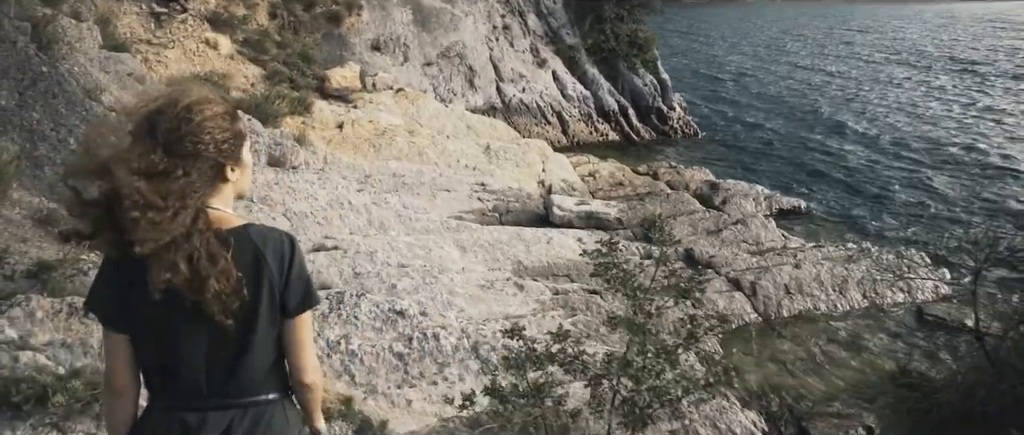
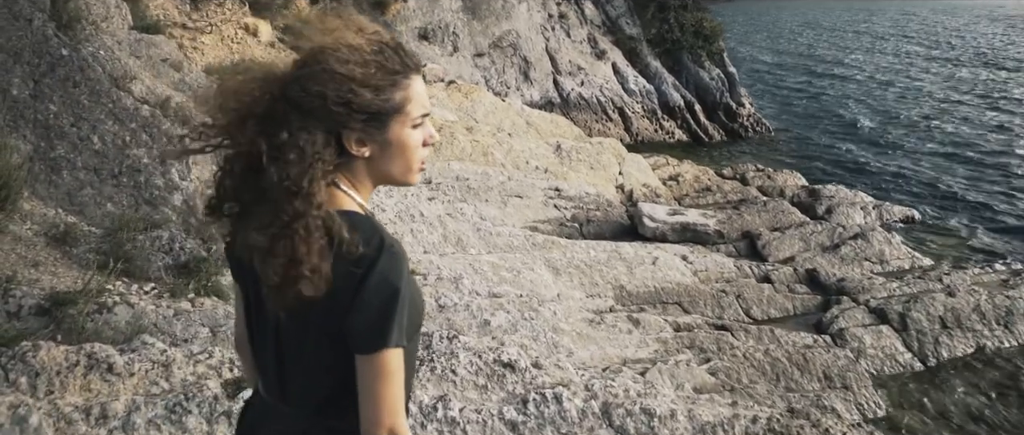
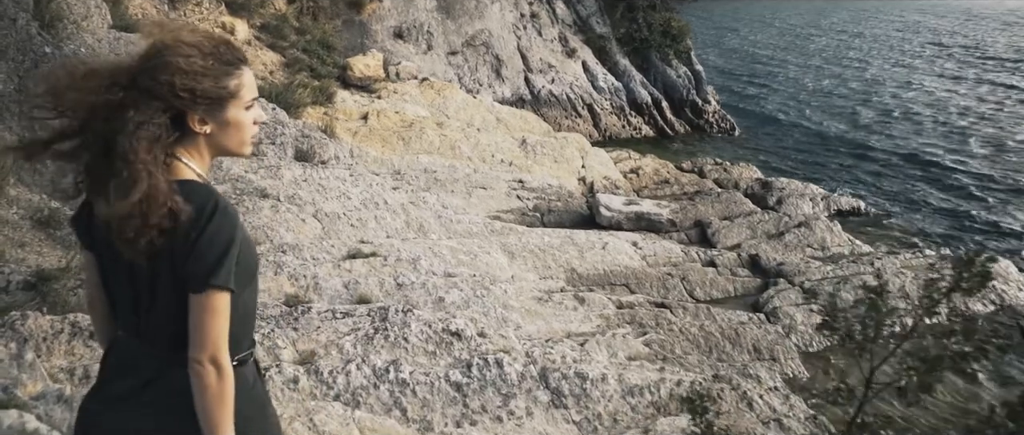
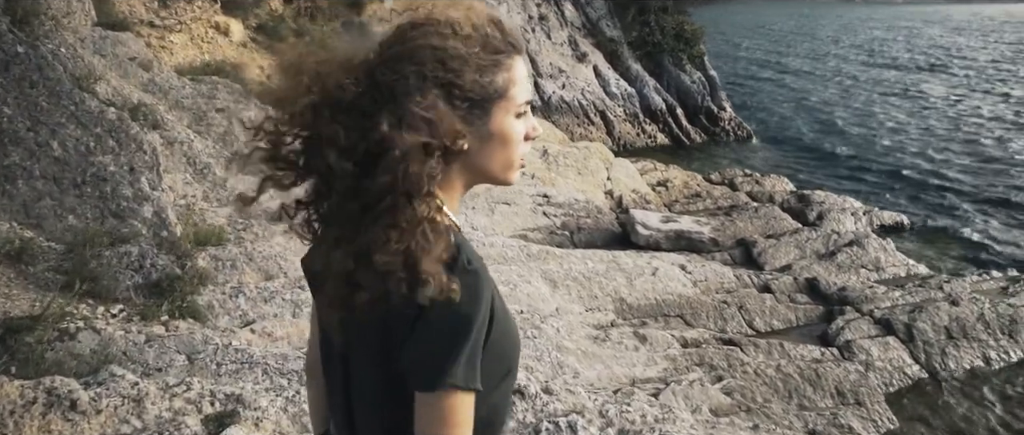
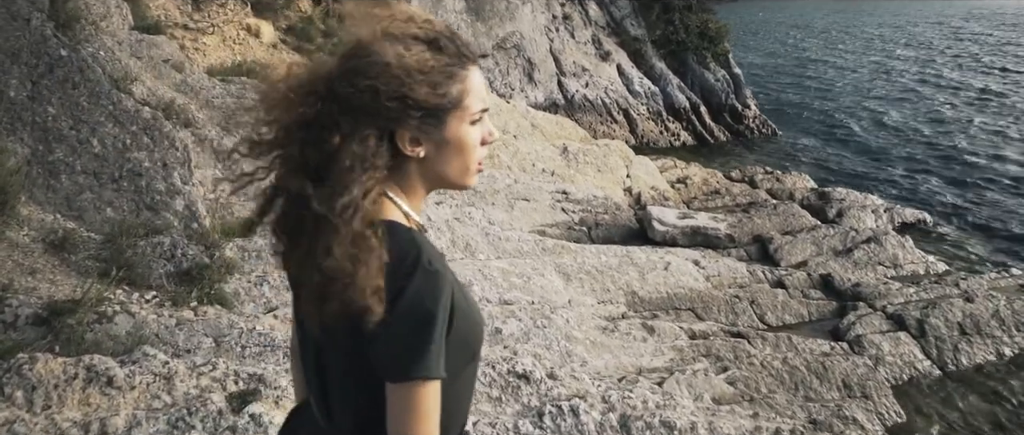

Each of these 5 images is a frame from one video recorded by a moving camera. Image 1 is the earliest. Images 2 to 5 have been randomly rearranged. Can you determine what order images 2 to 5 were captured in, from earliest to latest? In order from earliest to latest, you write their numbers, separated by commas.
3, 2, 5, 4
